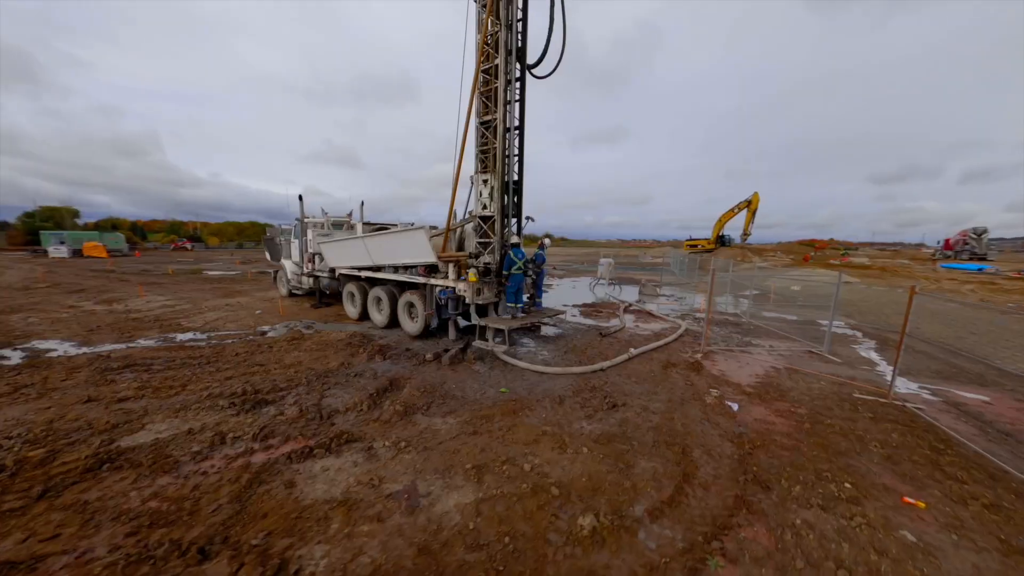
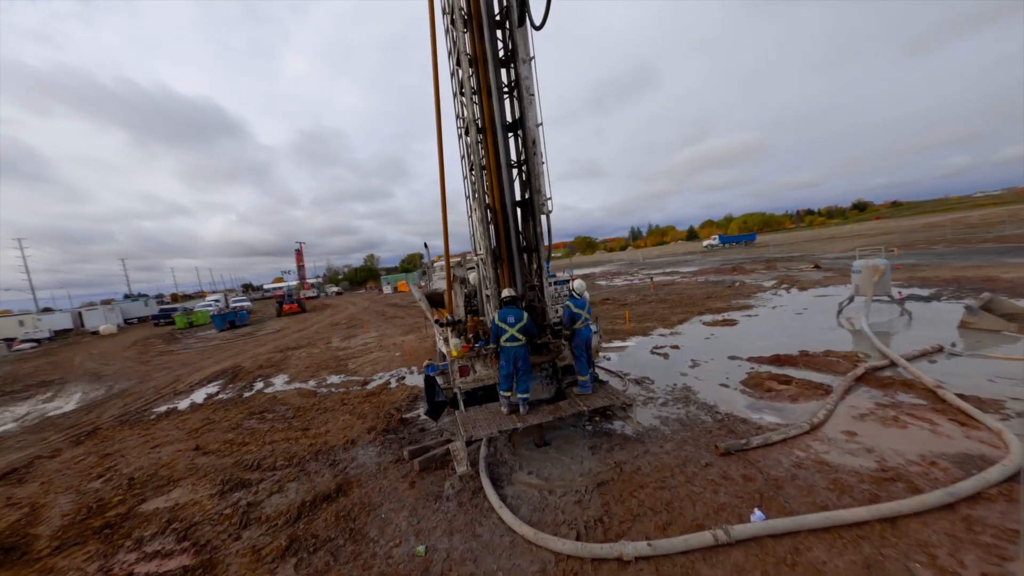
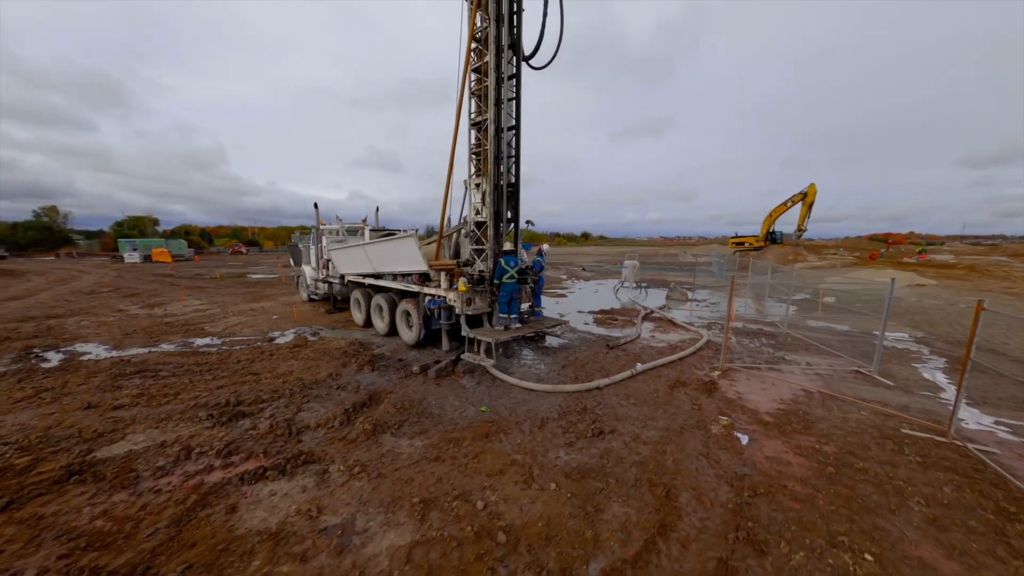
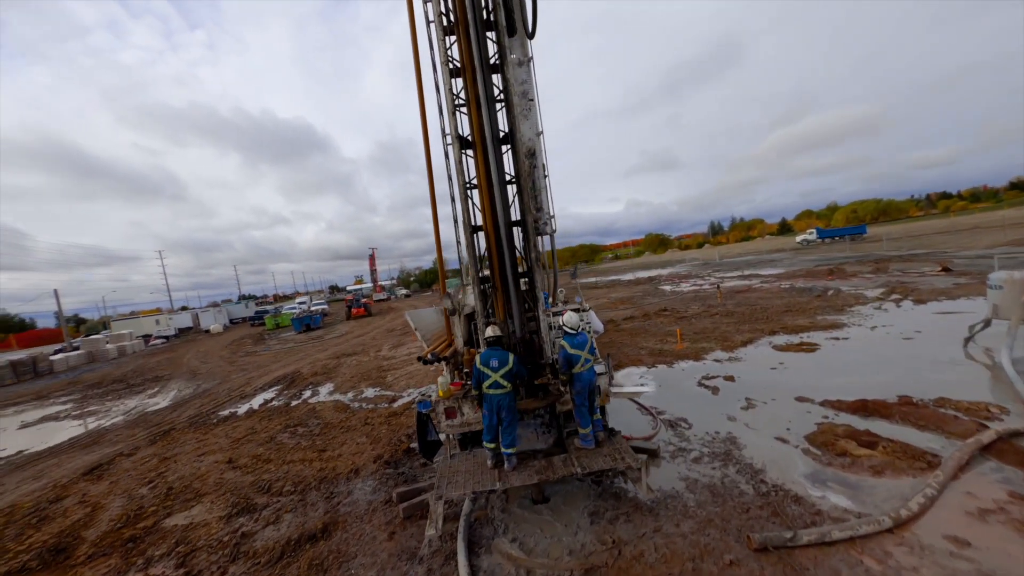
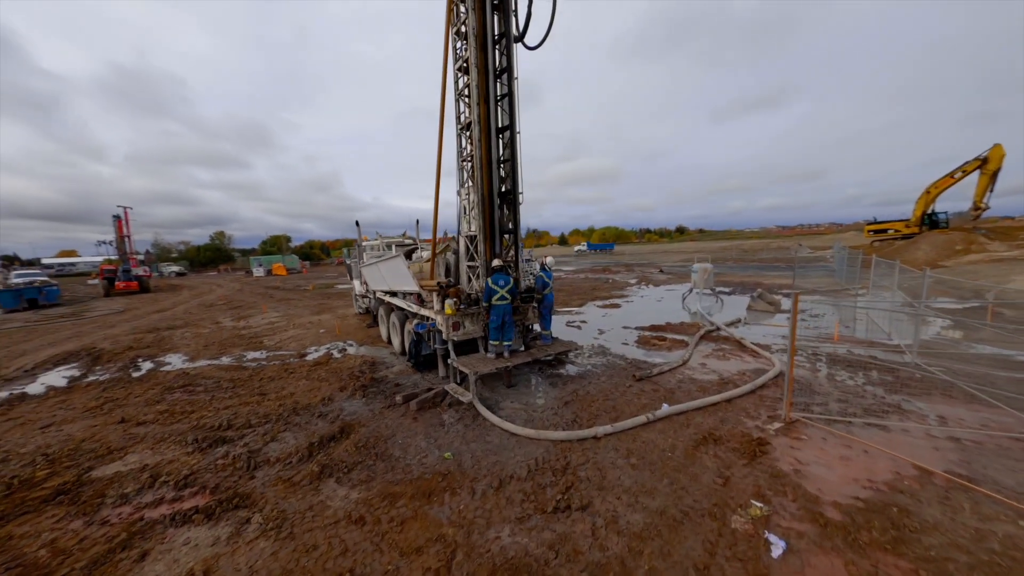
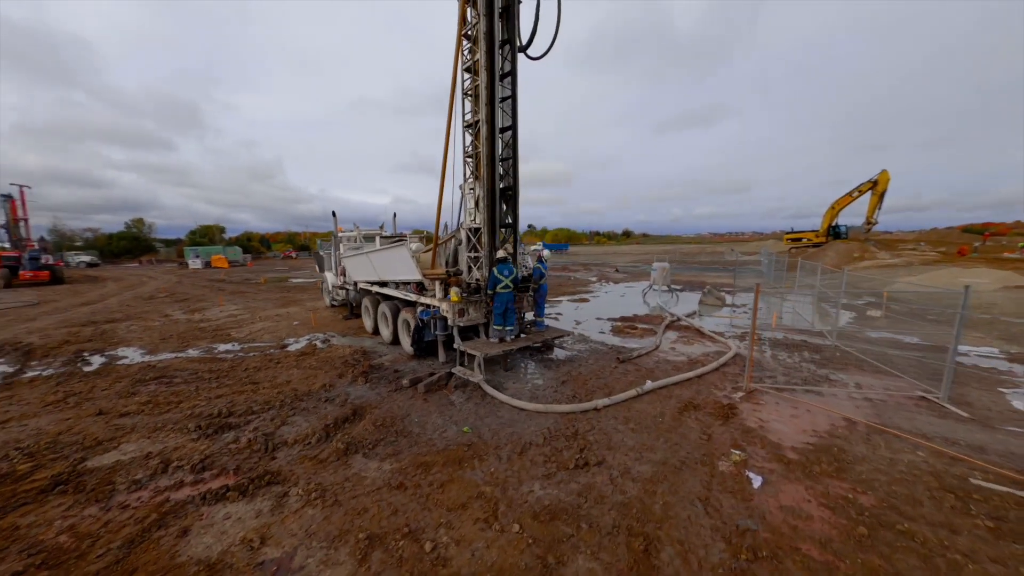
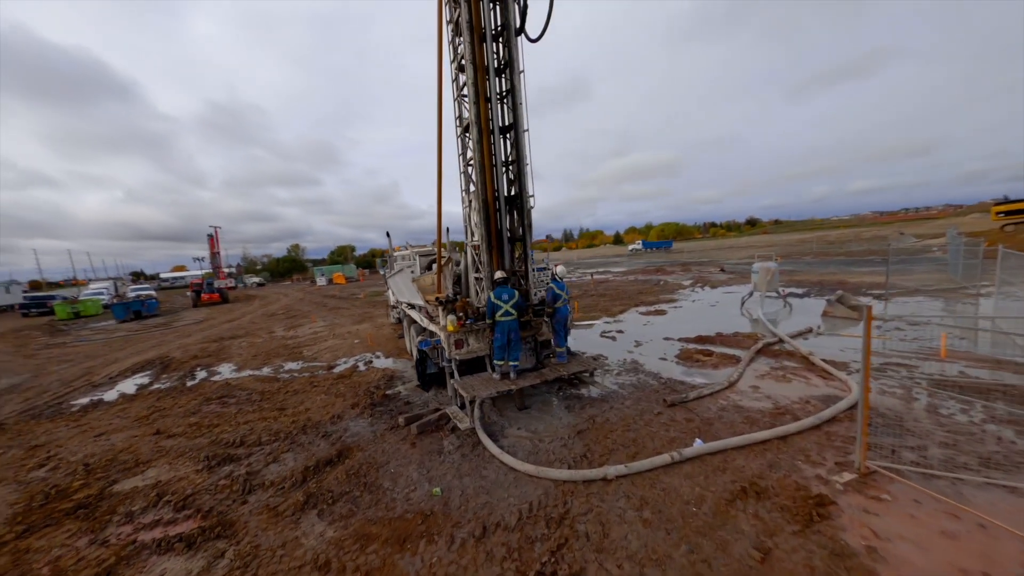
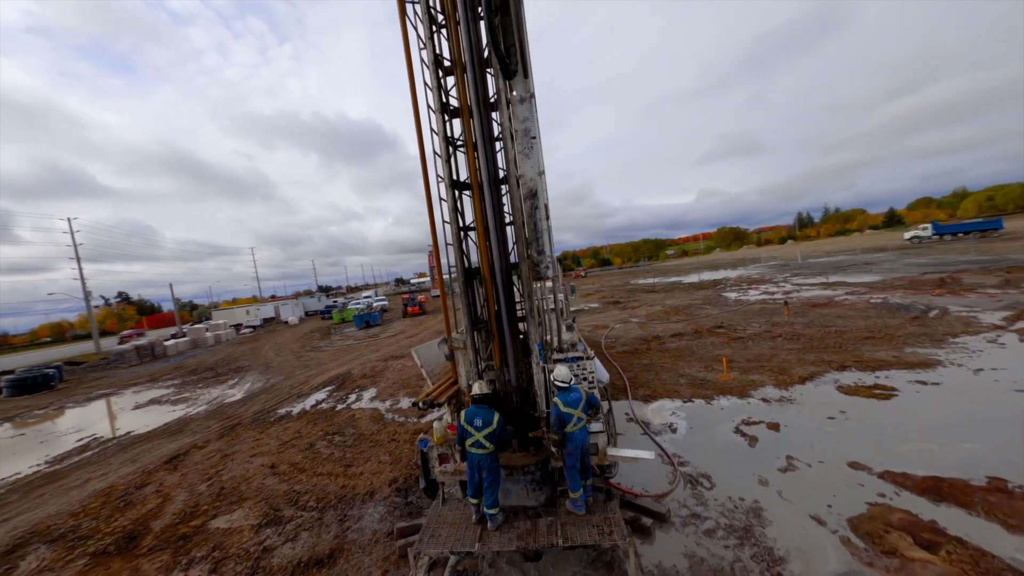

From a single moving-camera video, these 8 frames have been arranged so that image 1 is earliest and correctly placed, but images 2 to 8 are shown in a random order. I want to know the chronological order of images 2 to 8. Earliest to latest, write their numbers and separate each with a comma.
3, 6, 5, 7, 2, 4, 8
